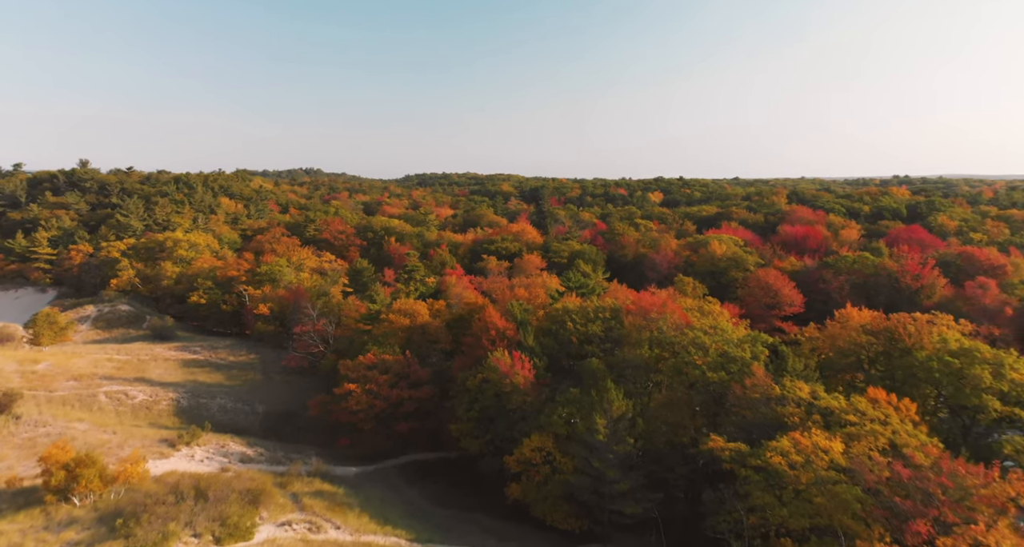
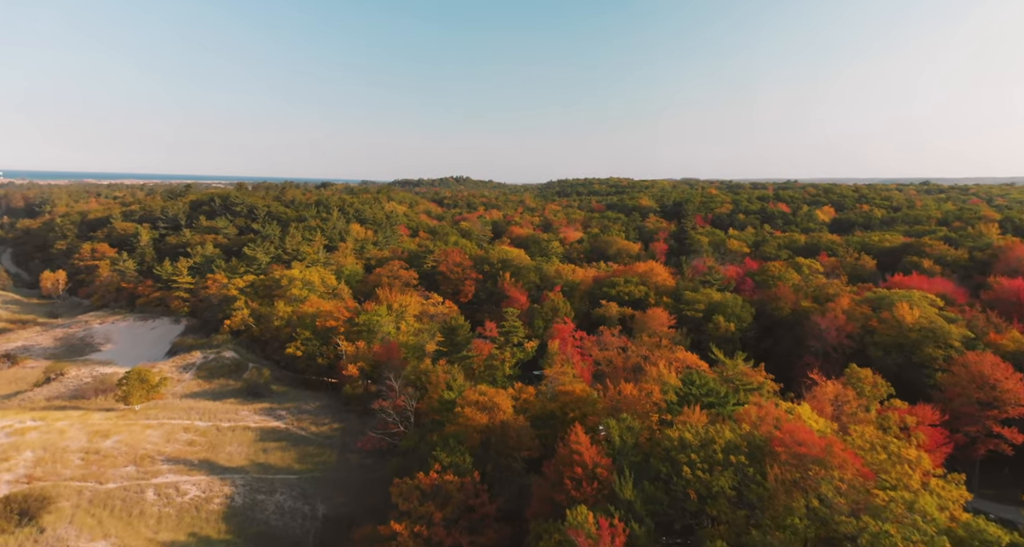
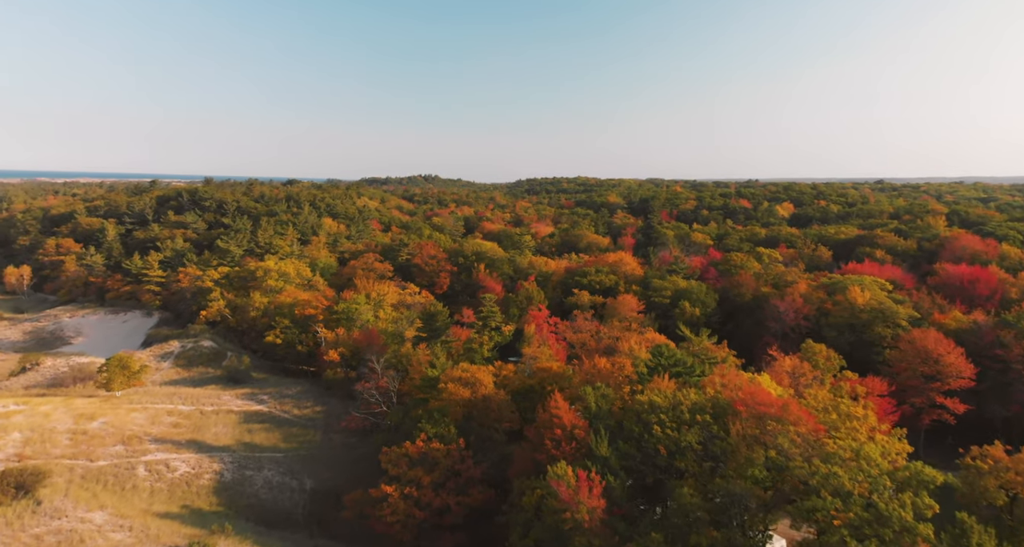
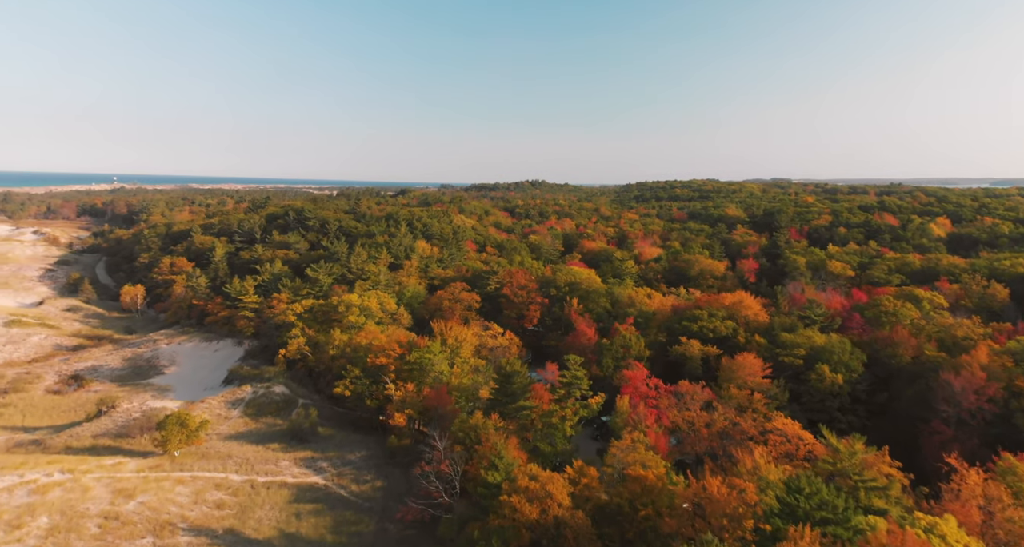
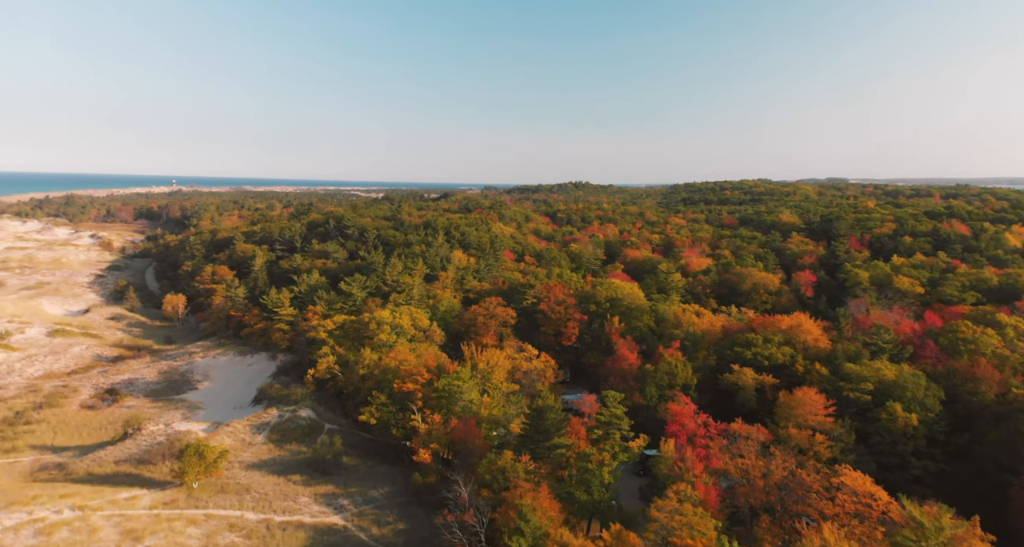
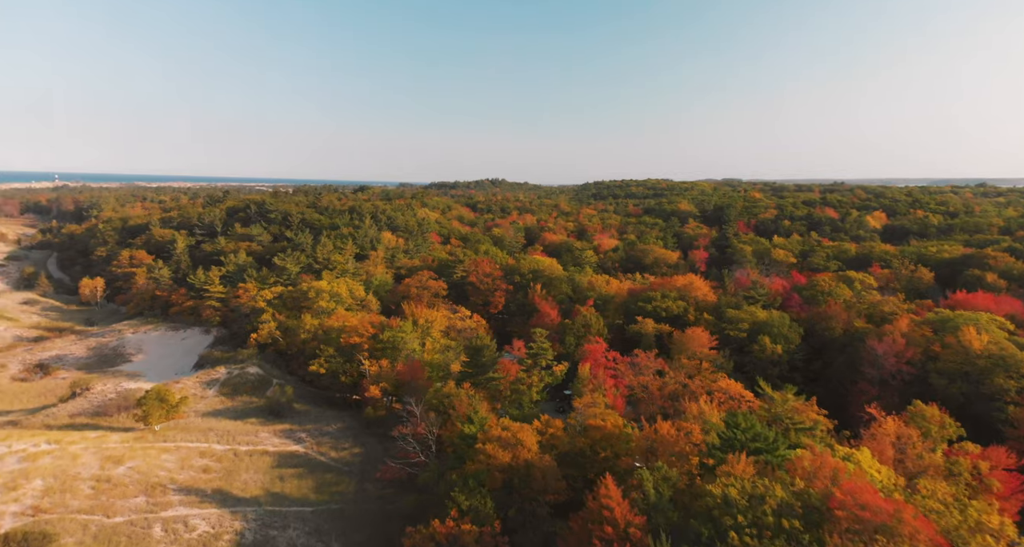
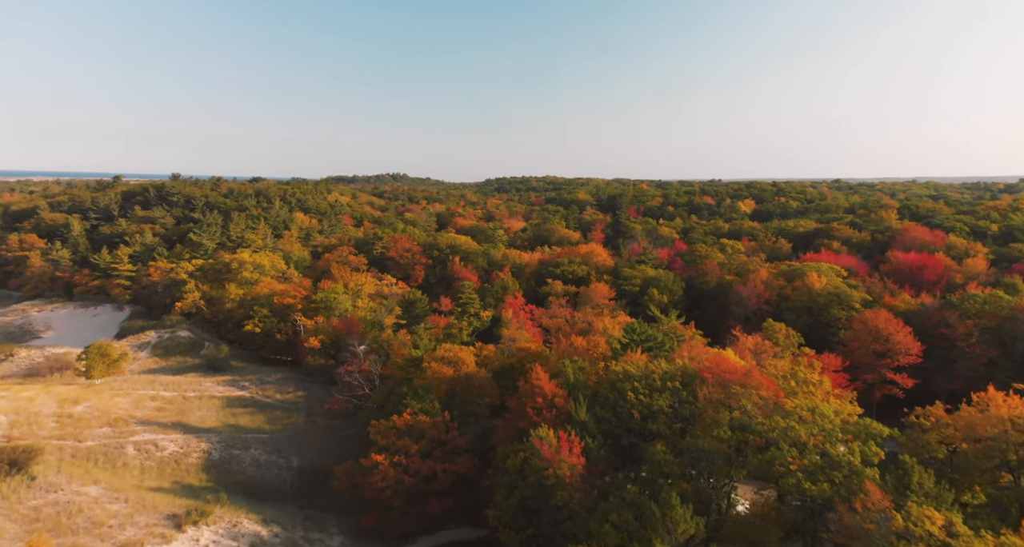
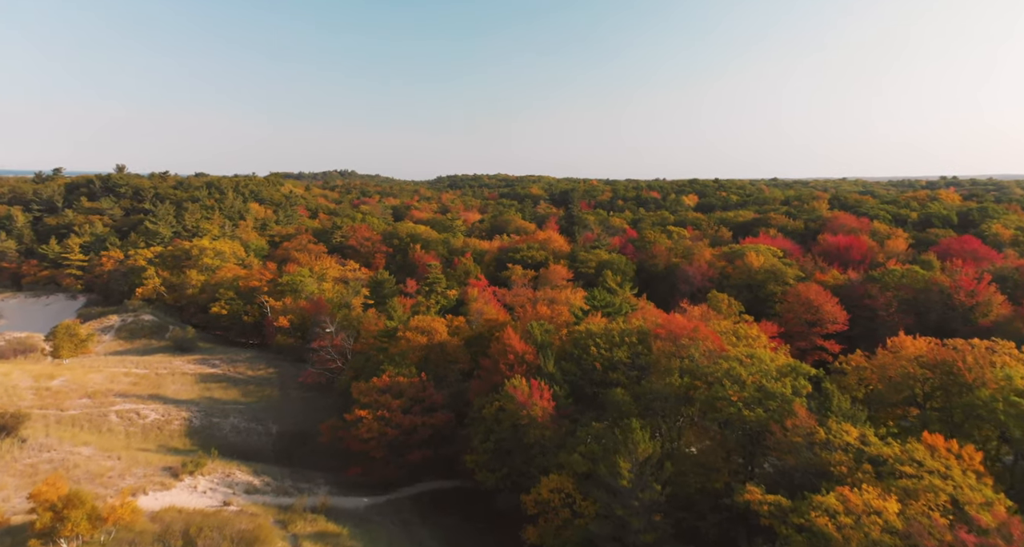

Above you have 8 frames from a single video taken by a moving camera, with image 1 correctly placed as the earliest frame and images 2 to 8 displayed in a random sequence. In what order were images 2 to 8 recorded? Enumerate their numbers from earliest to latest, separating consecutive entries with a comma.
8, 7, 3, 2, 6, 4, 5
